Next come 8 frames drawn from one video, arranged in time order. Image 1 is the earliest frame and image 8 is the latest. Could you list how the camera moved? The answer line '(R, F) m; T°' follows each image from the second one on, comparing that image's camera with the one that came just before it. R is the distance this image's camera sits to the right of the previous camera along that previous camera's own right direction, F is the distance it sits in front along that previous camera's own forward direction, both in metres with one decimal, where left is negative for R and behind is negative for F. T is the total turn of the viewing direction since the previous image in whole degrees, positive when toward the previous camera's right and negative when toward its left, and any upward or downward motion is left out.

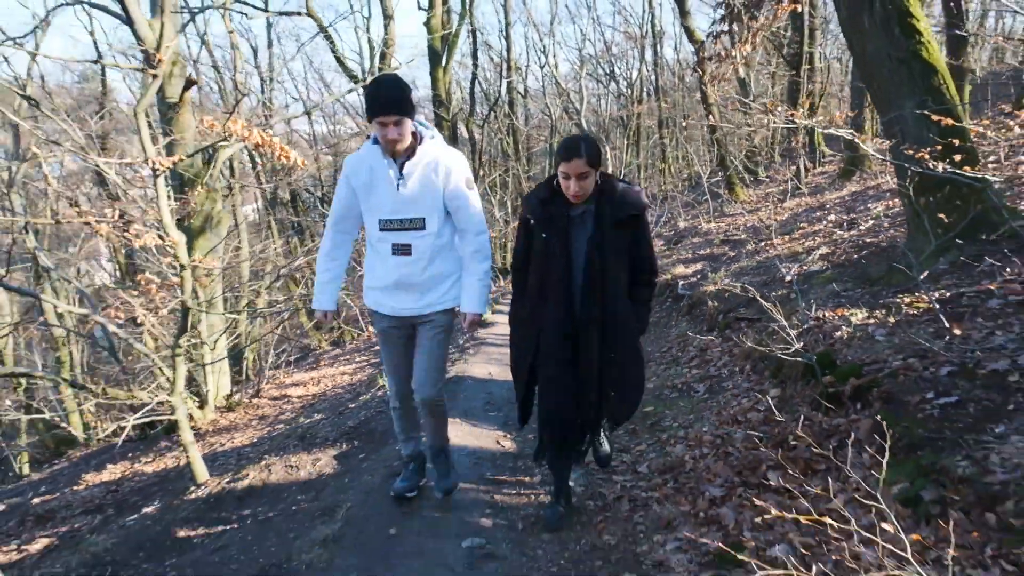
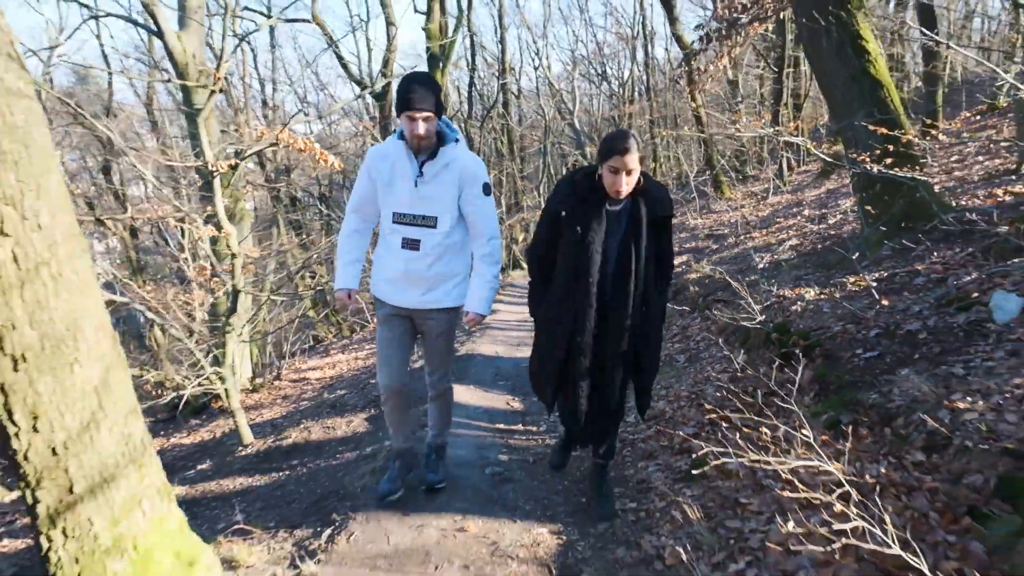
(-0.1, -0.9) m; +1°
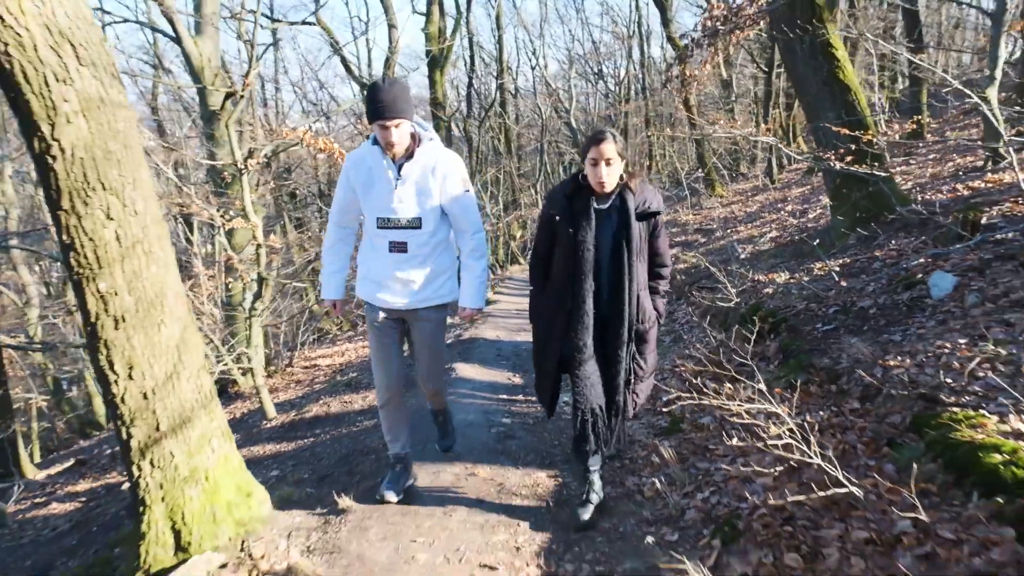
(0.0, -0.6) m; 0°
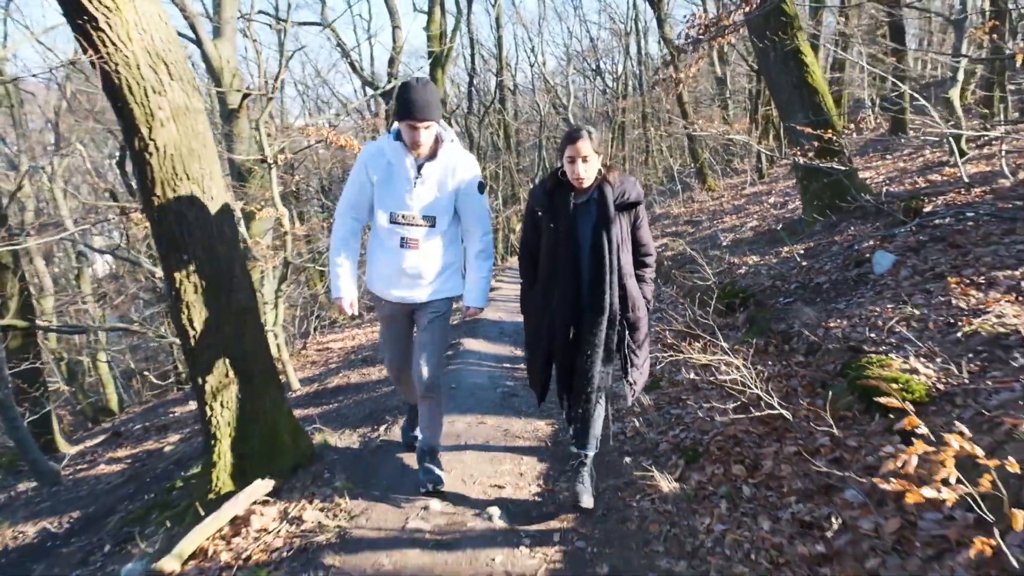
(0.0, -0.8) m; 0°
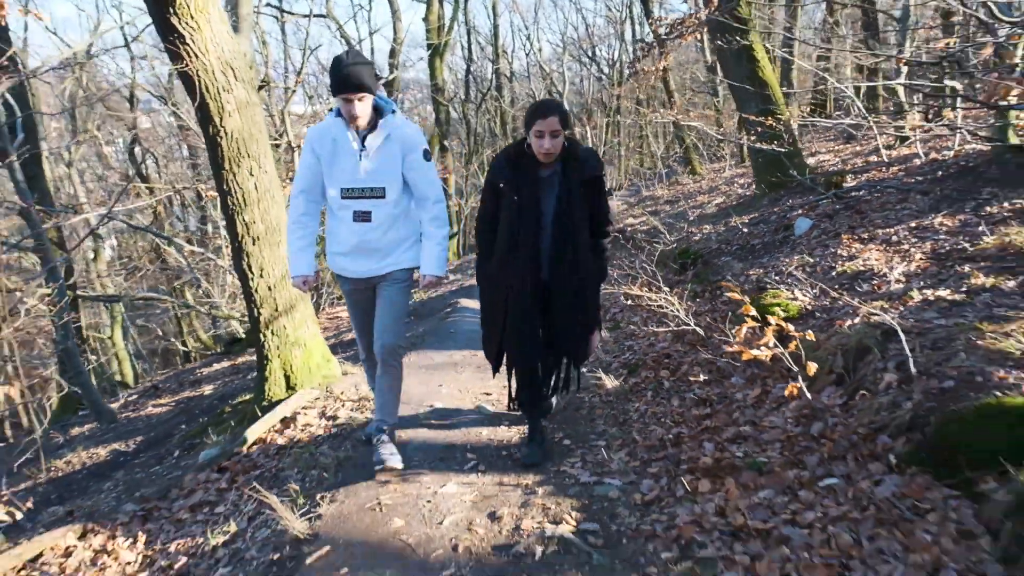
(+0.1, -1.2) m; 0°
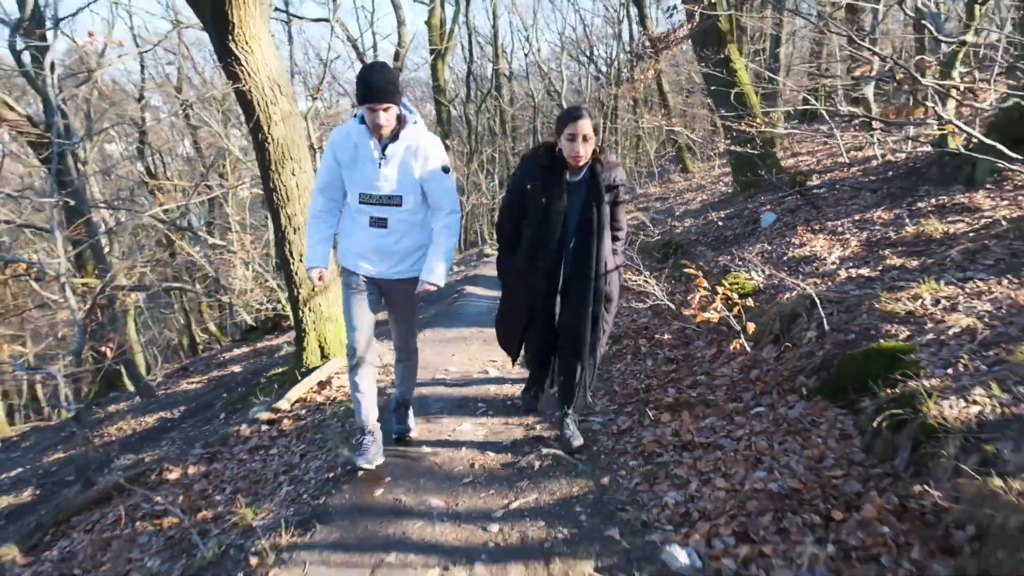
(0.0, -0.9) m; 0°
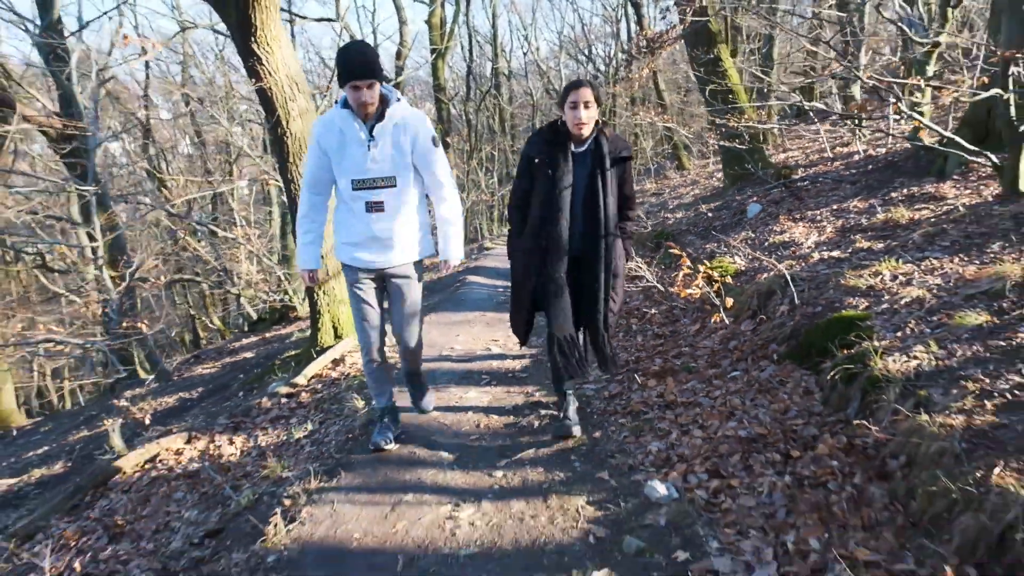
(0.0, -0.5) m; 0°
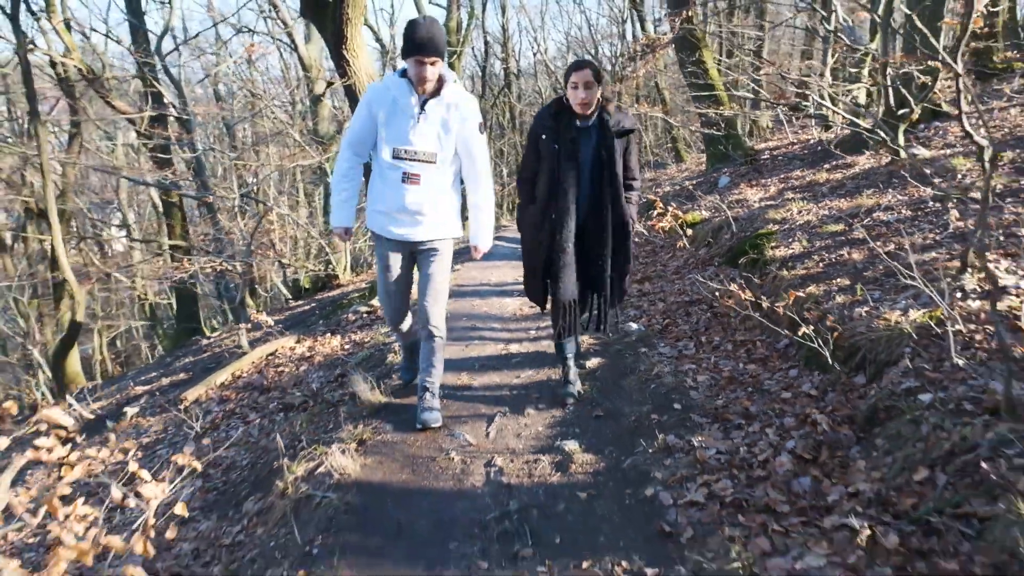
(-0.2, -2.1) m; 0°
